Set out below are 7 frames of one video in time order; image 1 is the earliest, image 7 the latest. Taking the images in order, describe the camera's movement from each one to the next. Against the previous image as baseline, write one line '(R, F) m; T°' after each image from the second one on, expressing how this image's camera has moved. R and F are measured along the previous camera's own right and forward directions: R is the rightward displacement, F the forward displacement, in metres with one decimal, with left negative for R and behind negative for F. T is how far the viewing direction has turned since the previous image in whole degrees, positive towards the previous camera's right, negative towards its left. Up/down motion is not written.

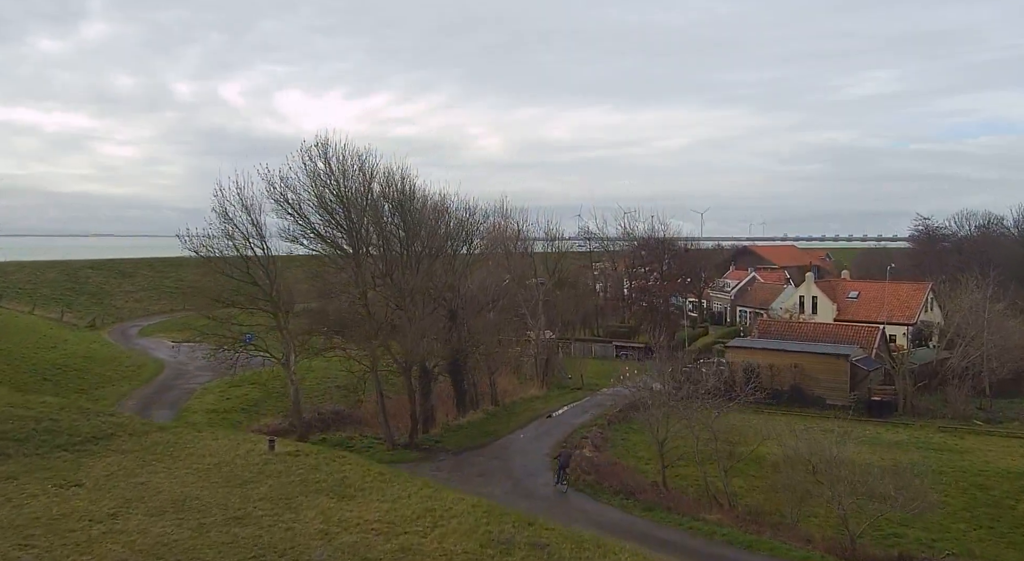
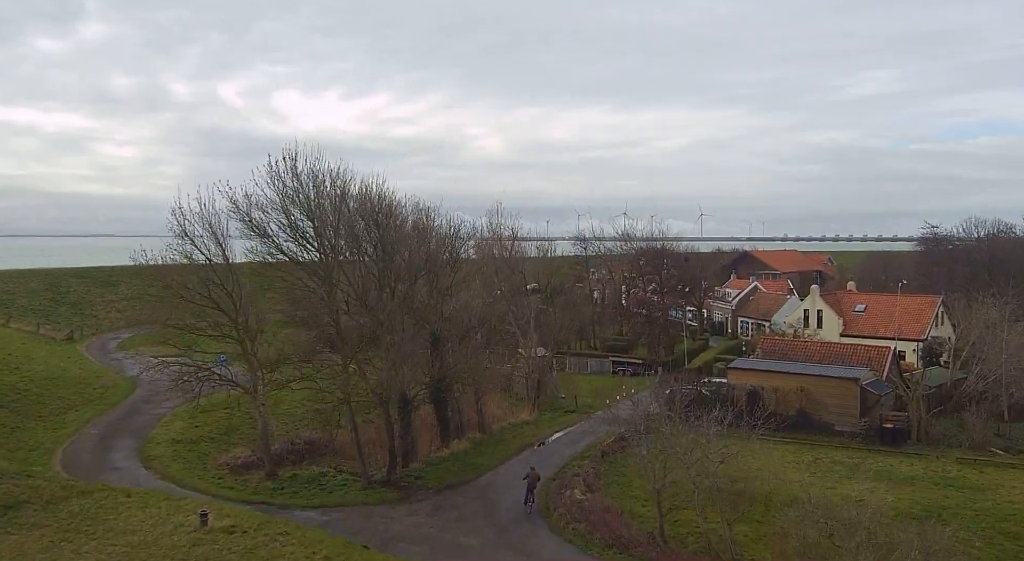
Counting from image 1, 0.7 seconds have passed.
(+0.5, +2.1) m; 0°
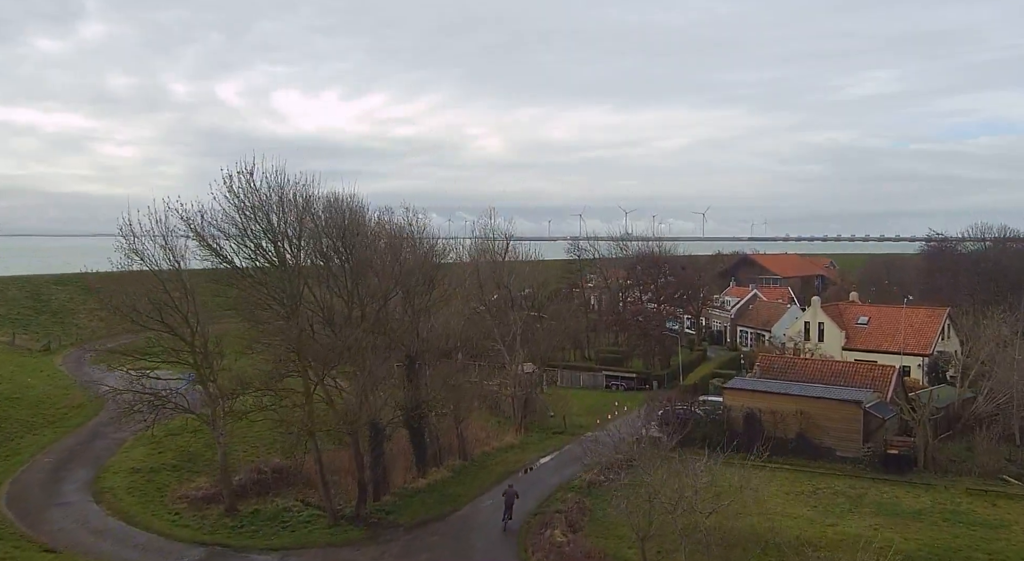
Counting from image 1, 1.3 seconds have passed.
(+0.7, +1.9) m; 0°
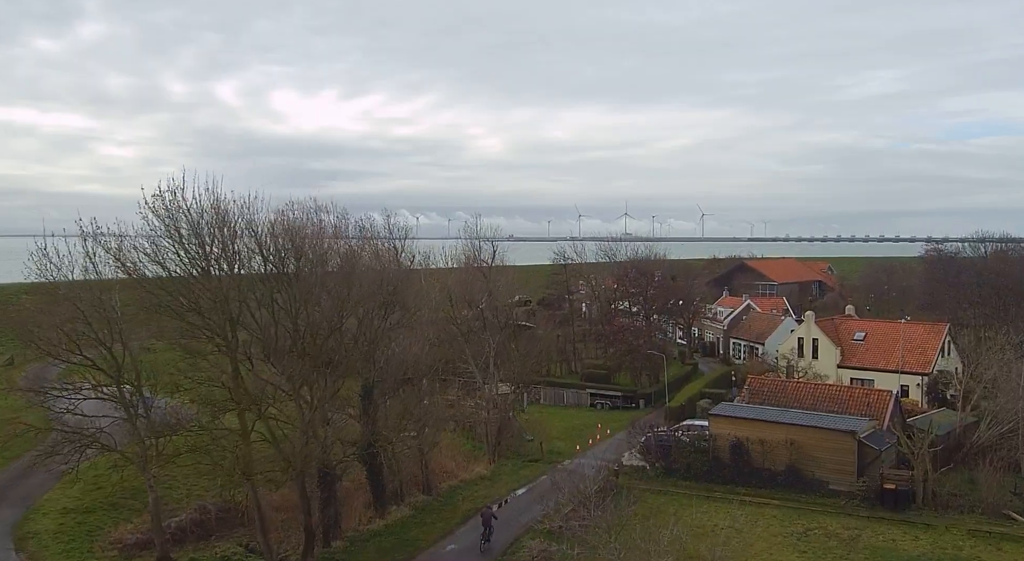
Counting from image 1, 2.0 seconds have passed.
(+1.1, +2.2) m; 0°
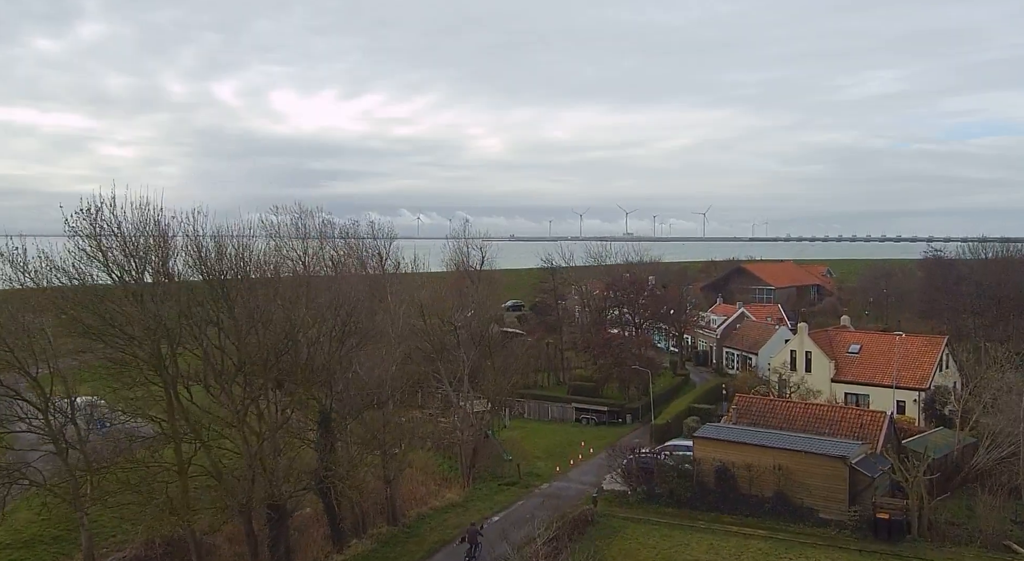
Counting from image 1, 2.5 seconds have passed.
(+1.0, +1.6) m; 0°
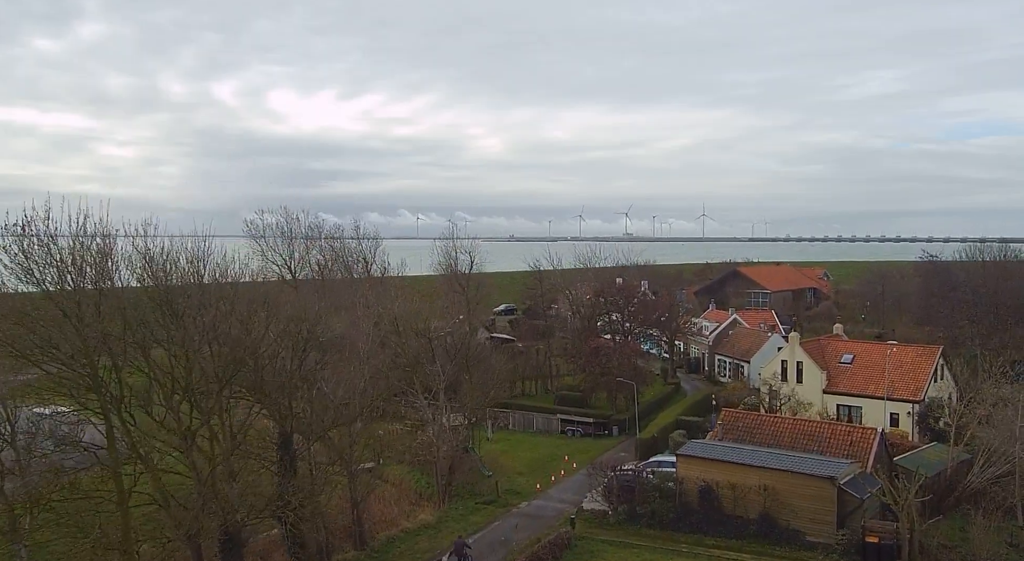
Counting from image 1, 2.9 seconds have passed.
(+0.9, +1.2) m; 0°
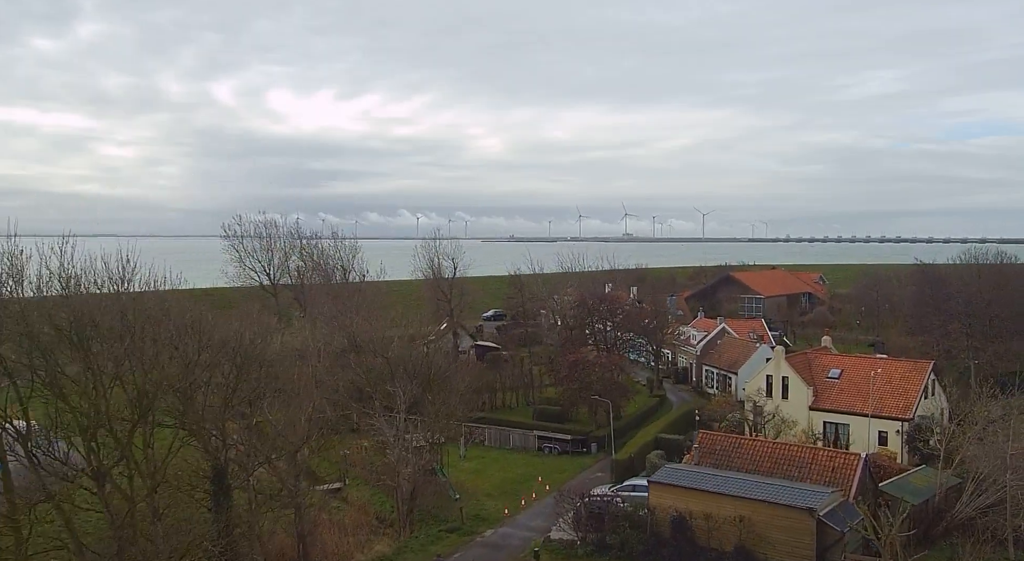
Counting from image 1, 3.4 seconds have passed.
(+1.3, +1.6) m; 0°
